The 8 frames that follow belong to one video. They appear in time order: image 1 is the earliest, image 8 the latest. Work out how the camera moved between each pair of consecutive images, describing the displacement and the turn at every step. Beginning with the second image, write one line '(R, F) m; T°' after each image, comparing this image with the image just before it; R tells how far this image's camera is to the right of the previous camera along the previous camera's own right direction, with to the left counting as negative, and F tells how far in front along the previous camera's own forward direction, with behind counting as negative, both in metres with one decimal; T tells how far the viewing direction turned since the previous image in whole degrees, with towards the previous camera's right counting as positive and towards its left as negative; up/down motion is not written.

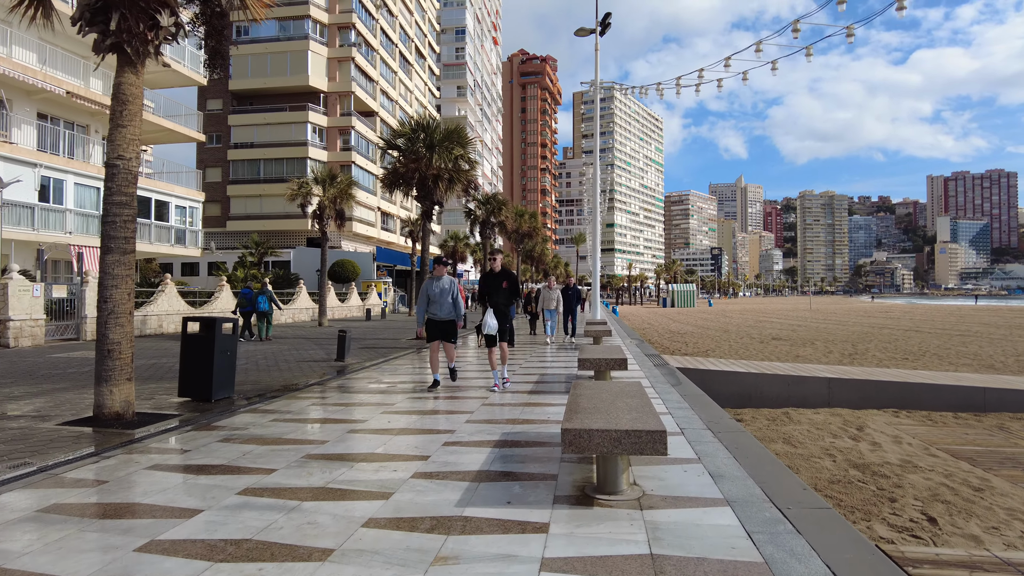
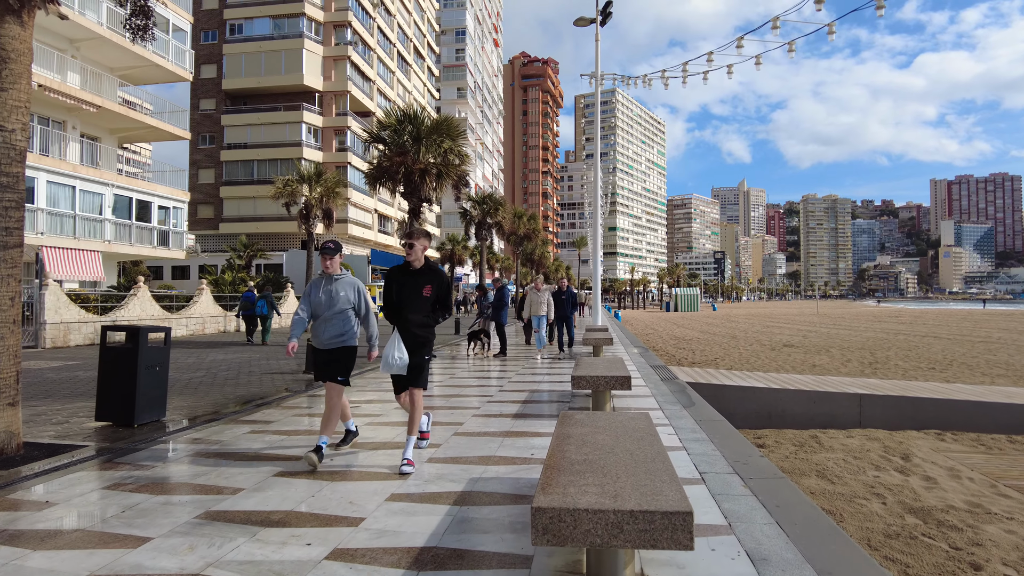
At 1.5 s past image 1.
(+0.2, +1.2) m; 0°
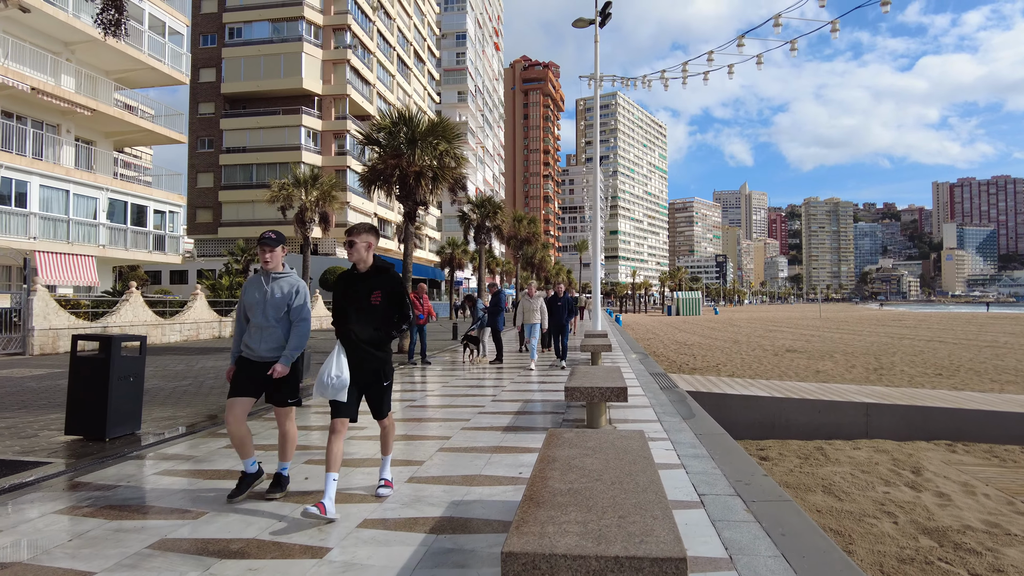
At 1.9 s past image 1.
(+0.1, +0.3) m; 0°
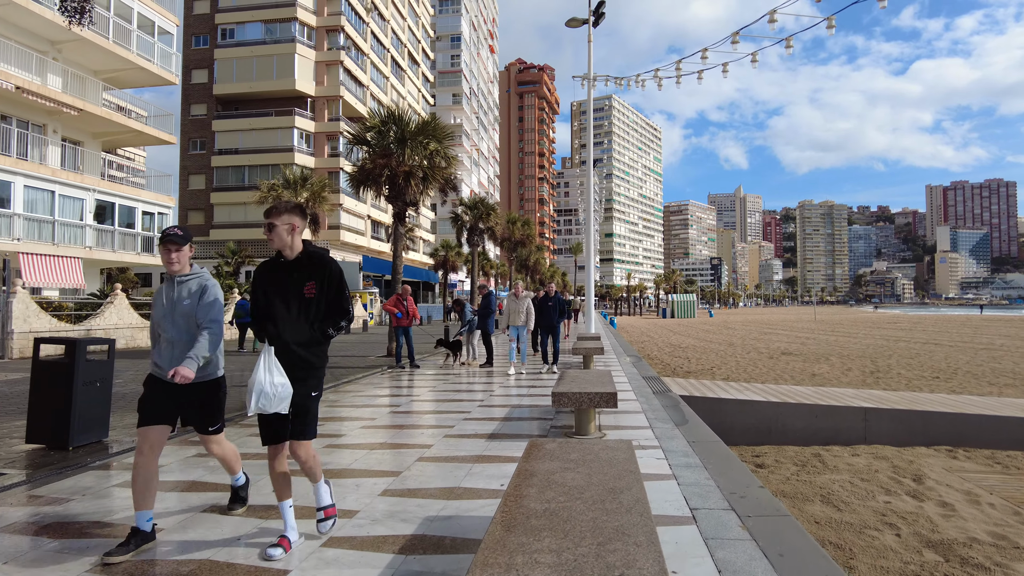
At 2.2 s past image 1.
(+0.1, +0.3) m; 0°
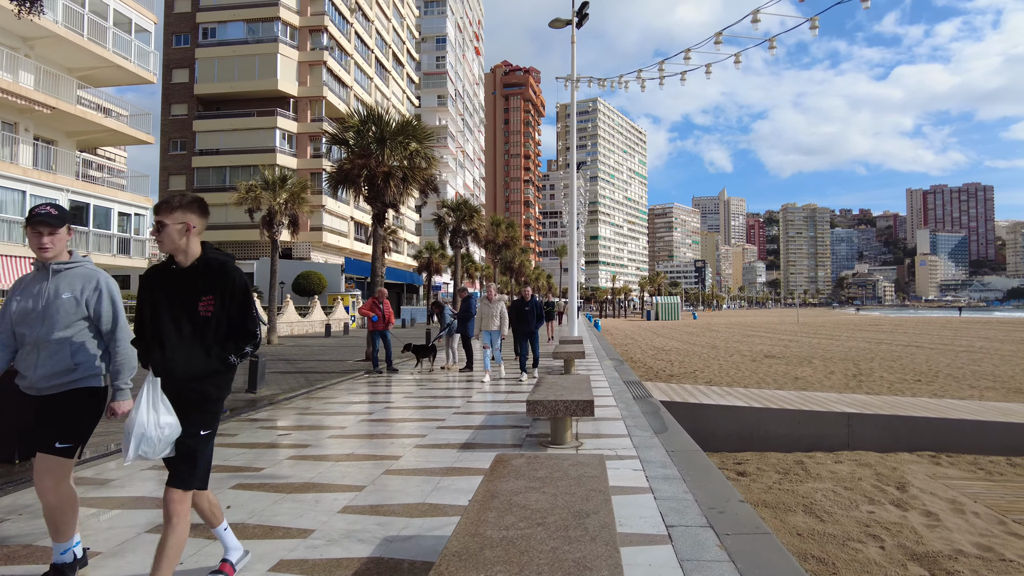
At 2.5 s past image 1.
(+0.1, +0.2) m; +1°
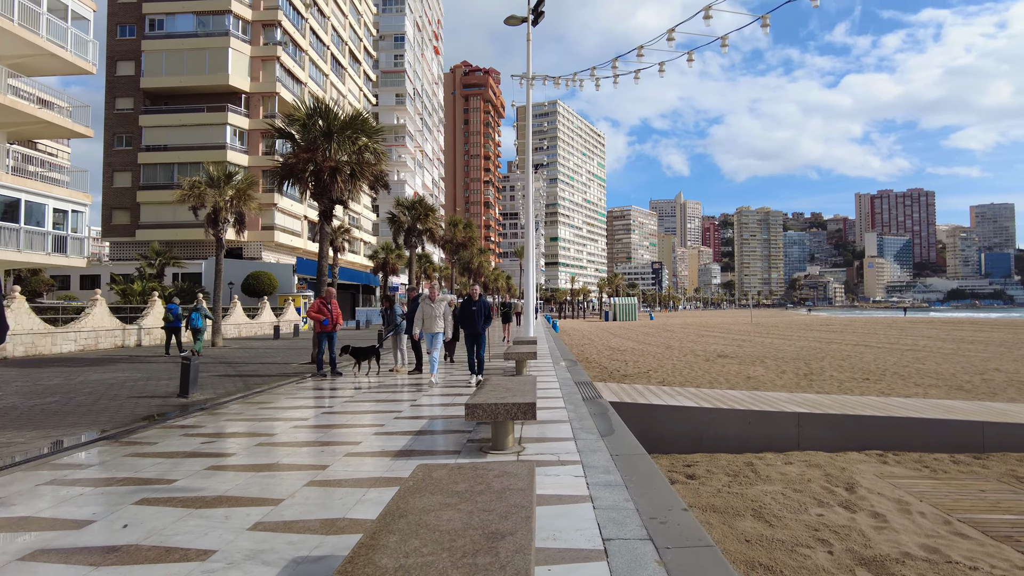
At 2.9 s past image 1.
(+0.2, +0.3) m; +3°
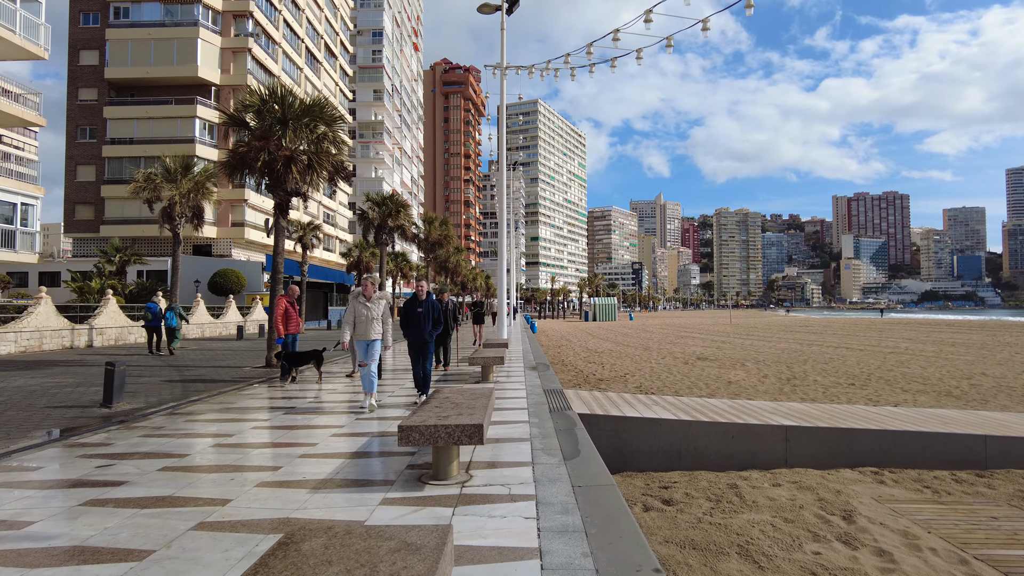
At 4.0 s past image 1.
(+0.2, +0.8) m; +2°
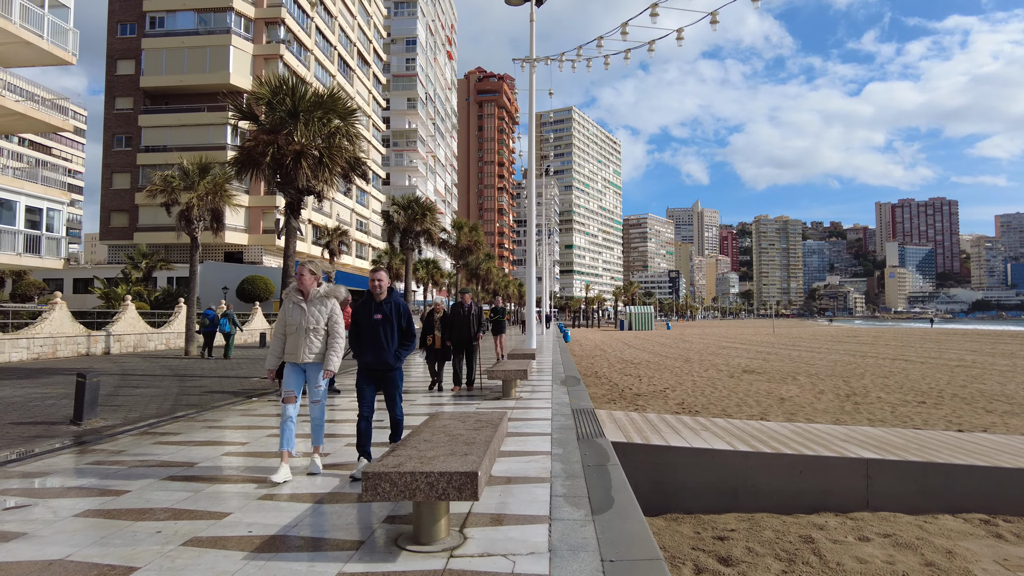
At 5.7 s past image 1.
(+0.1, +1.2) m; -3°
